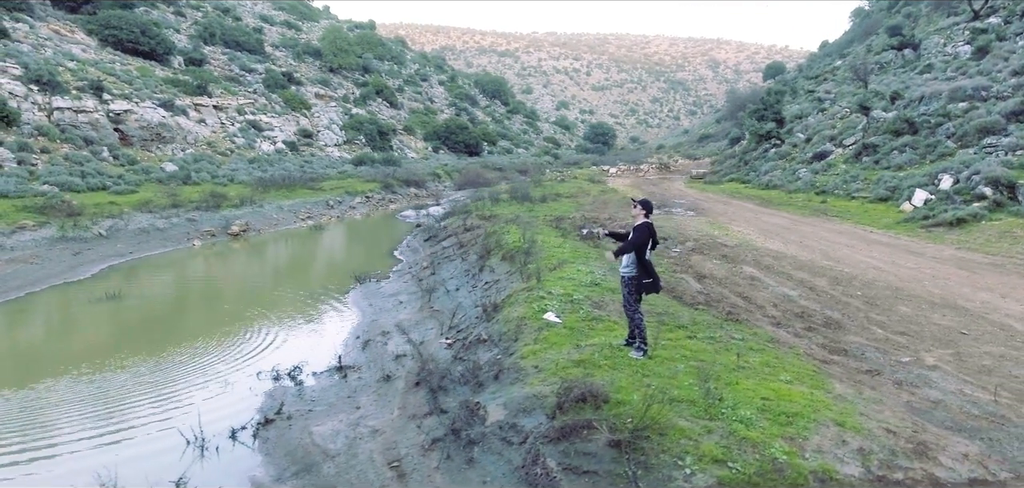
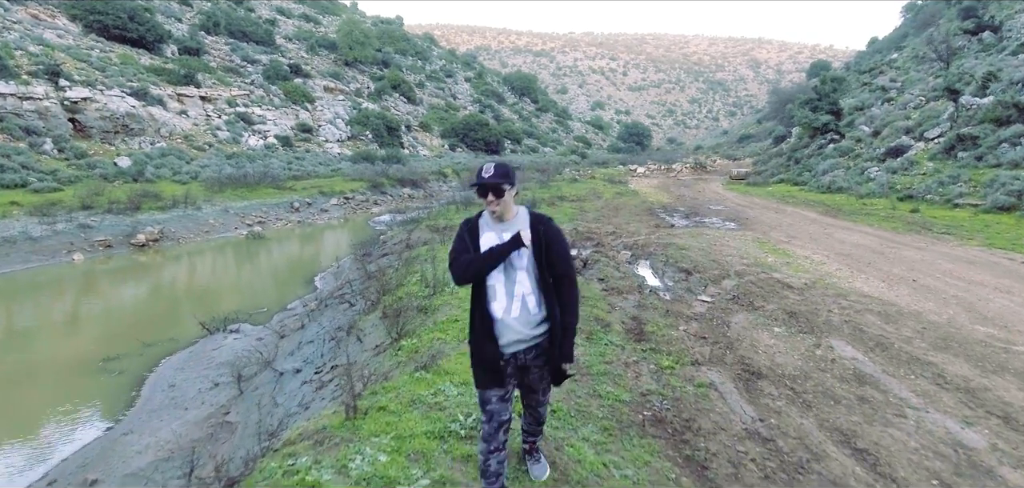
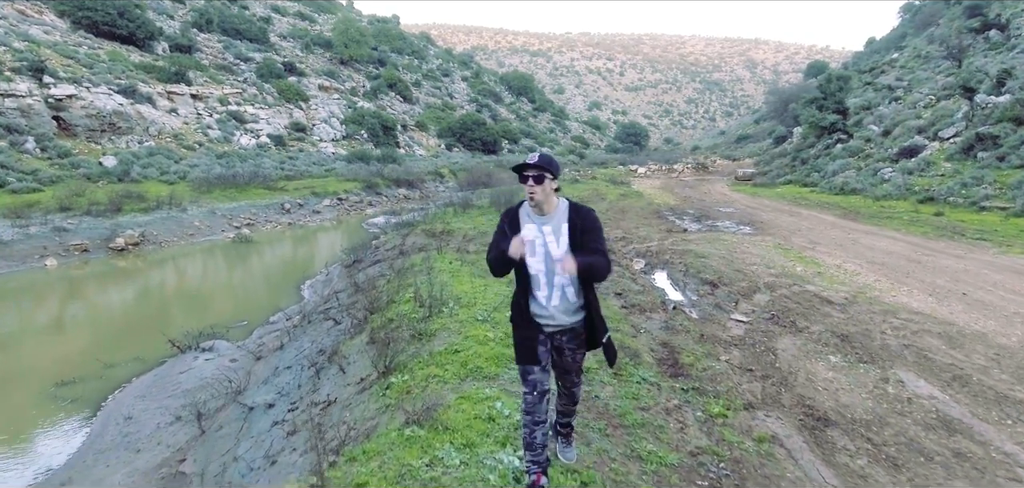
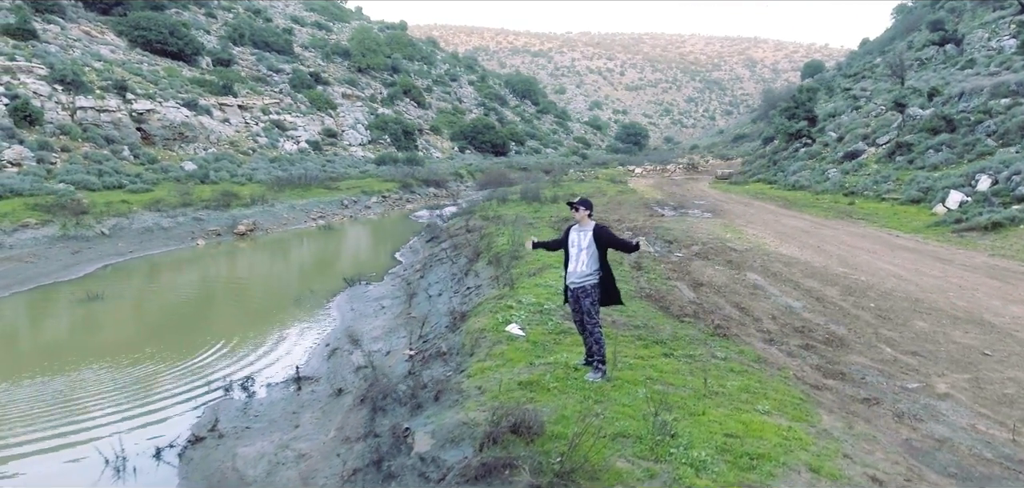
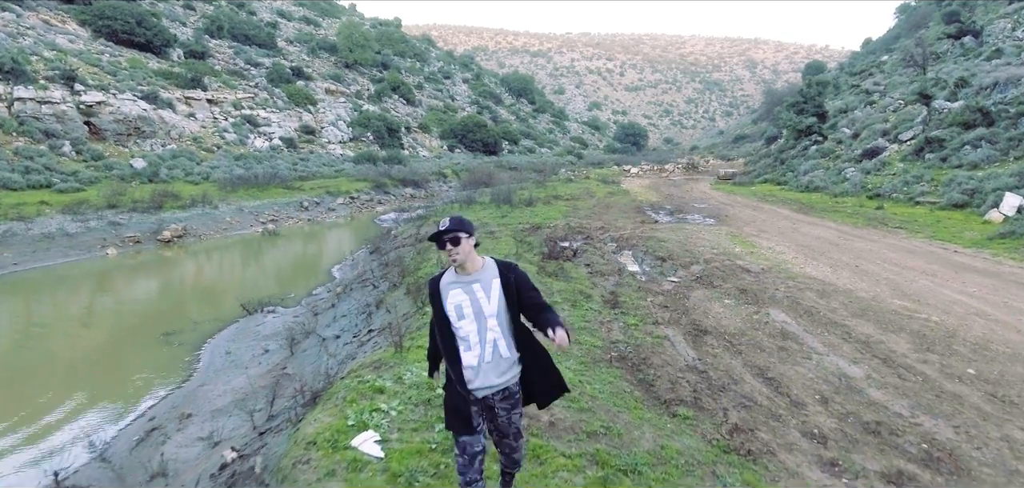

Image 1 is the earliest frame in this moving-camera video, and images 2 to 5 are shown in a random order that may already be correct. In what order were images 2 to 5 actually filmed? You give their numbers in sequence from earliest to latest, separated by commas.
4, 5, 2, 3
